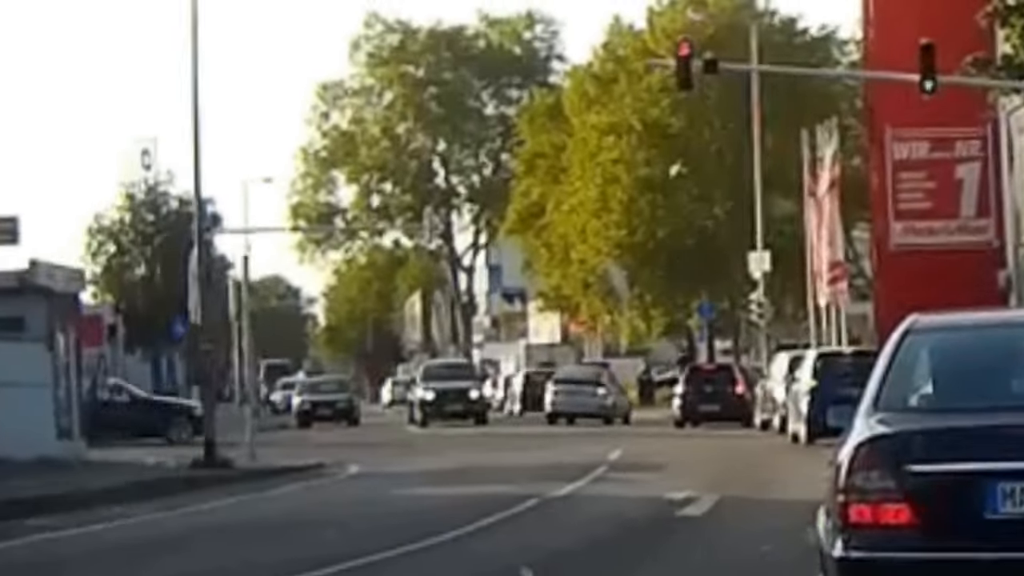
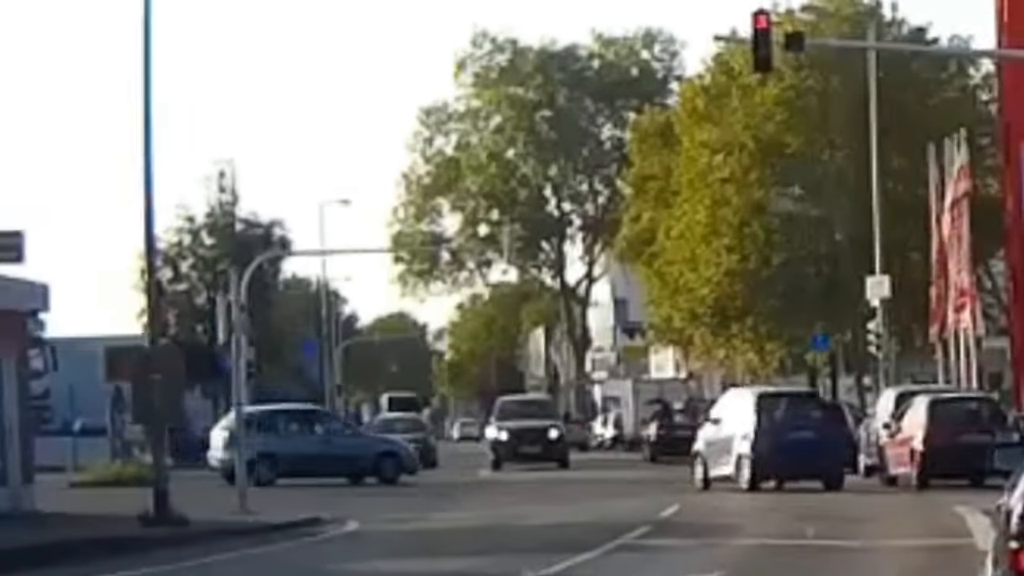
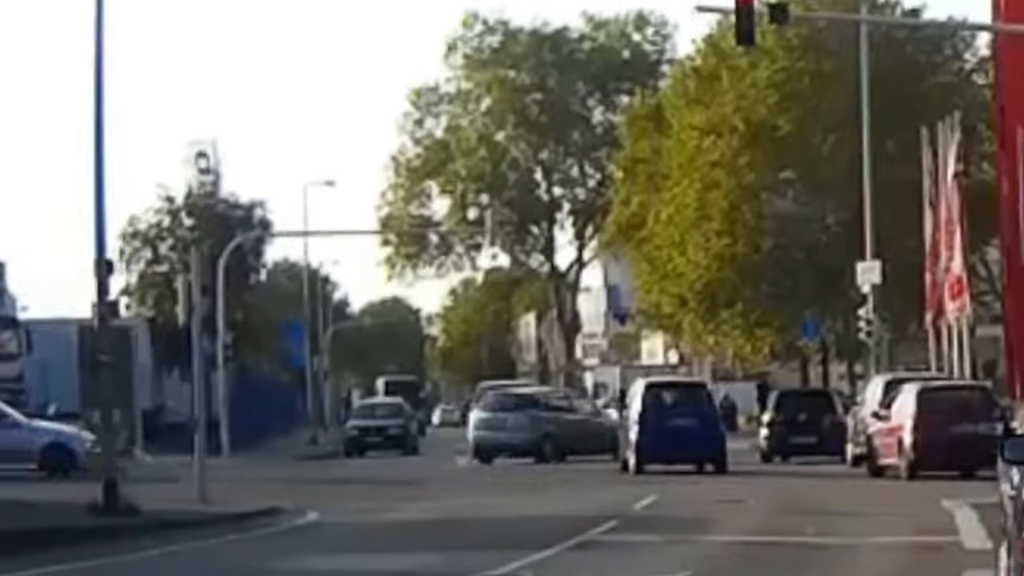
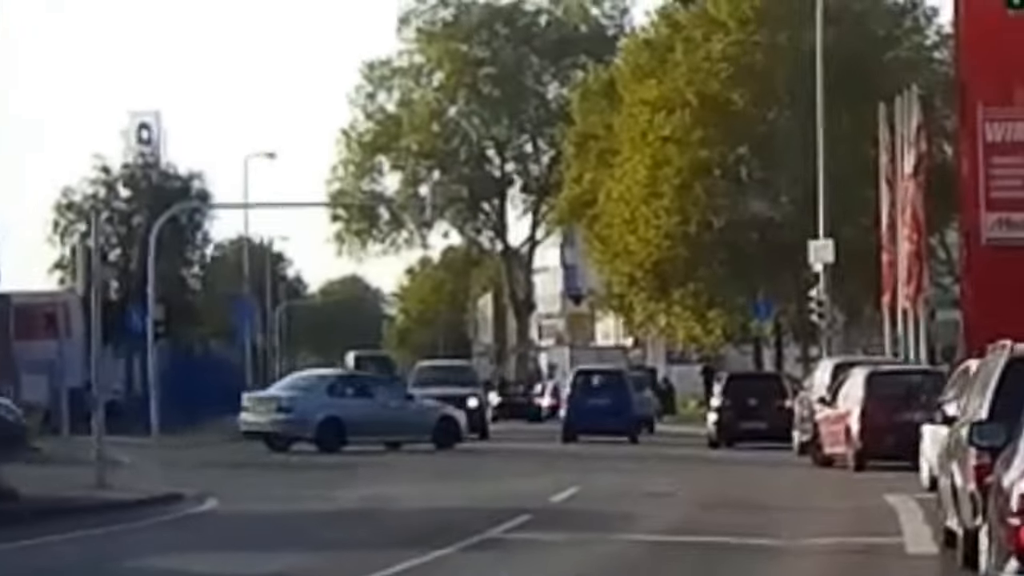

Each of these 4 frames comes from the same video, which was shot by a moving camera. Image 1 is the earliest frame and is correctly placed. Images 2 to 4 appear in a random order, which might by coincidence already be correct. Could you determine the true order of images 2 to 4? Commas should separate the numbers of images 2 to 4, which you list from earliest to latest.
2, 3, 4
